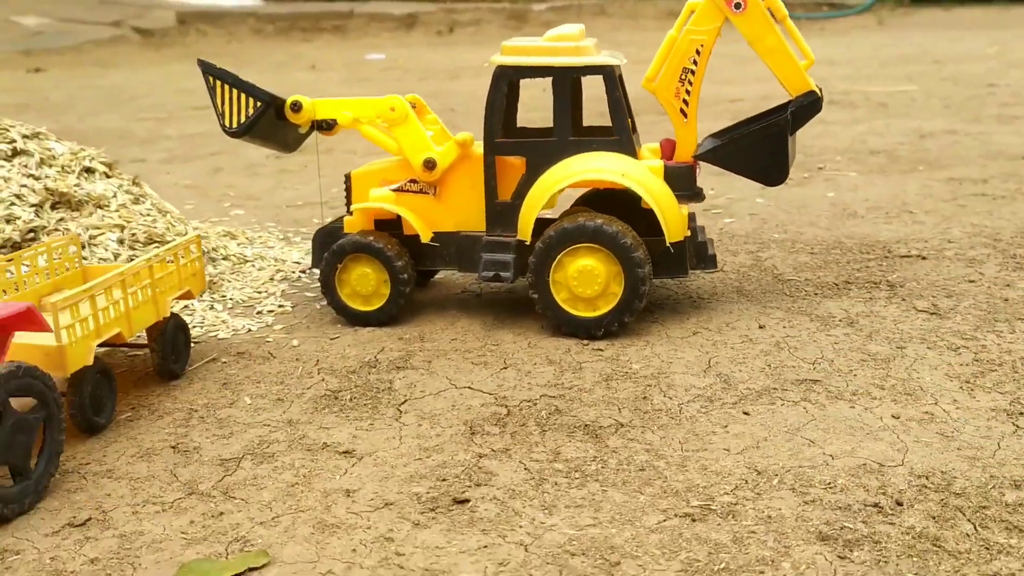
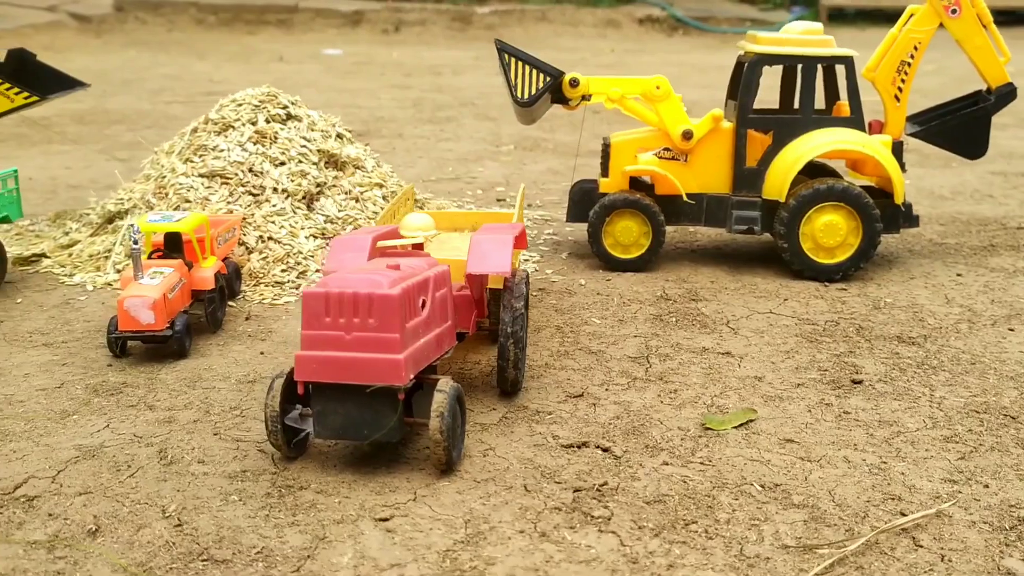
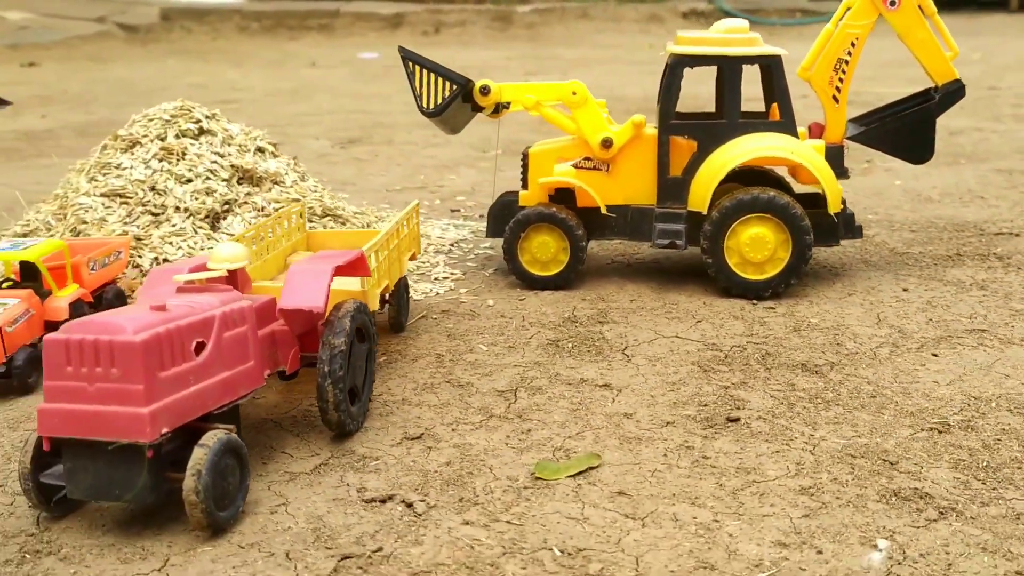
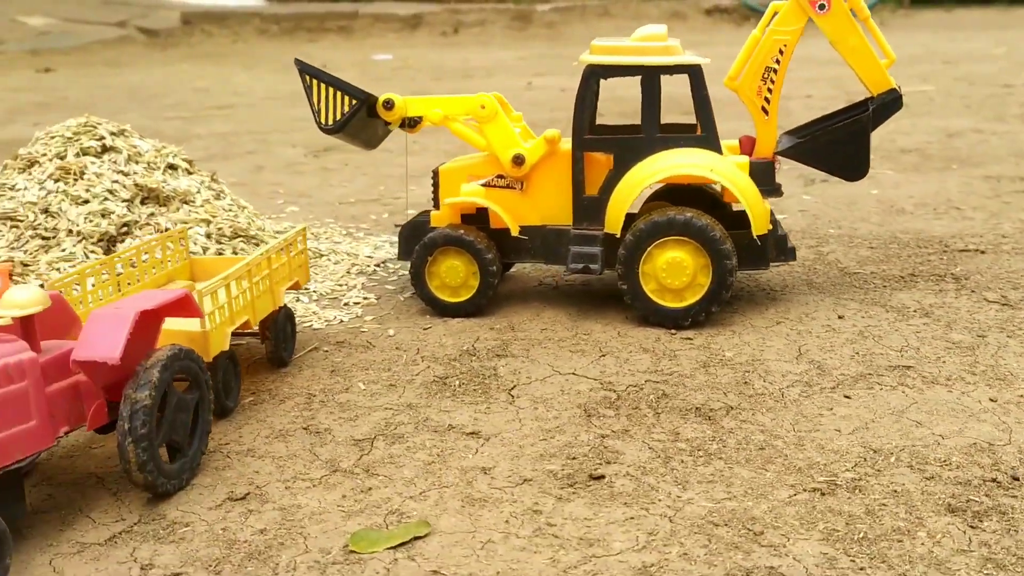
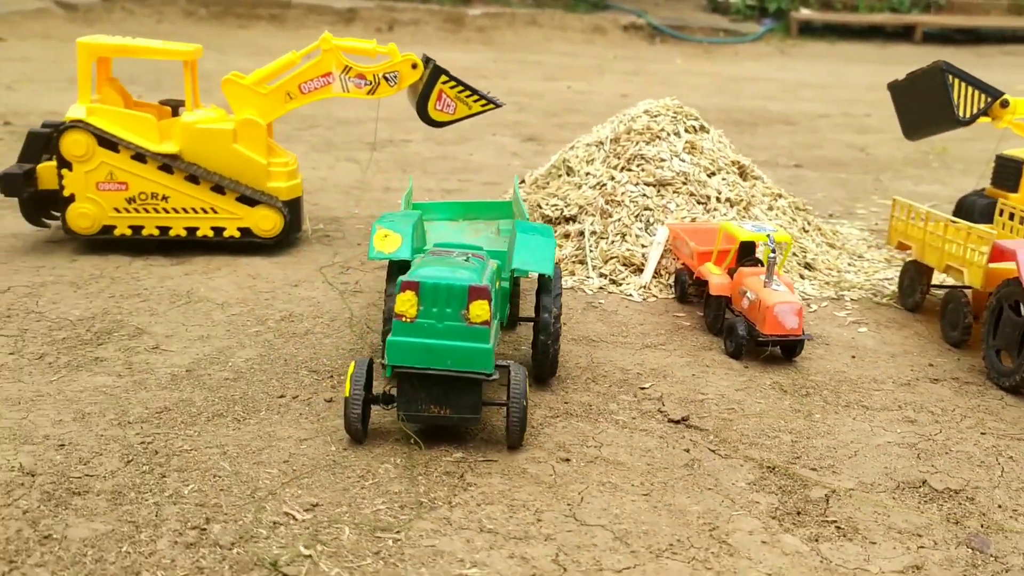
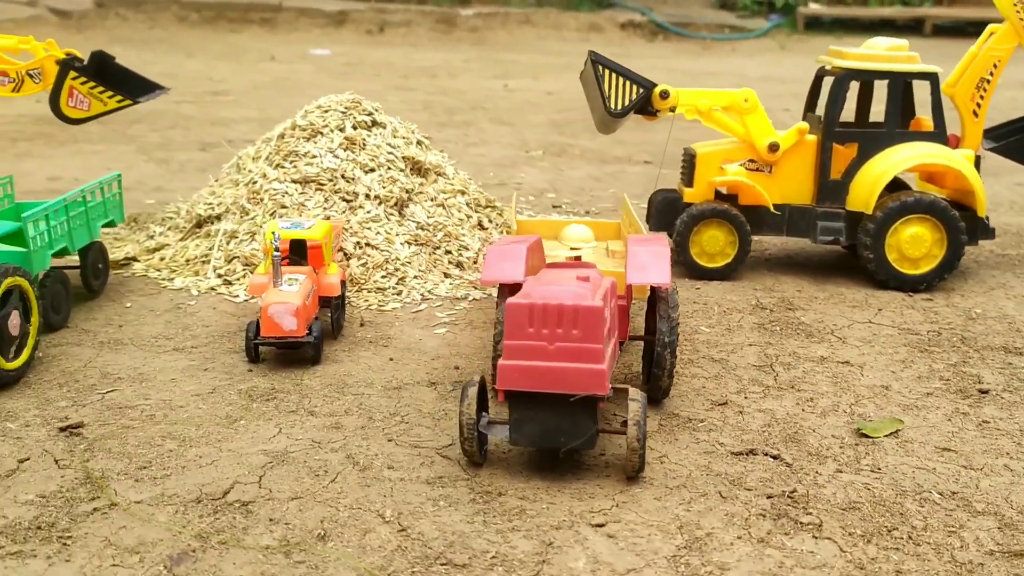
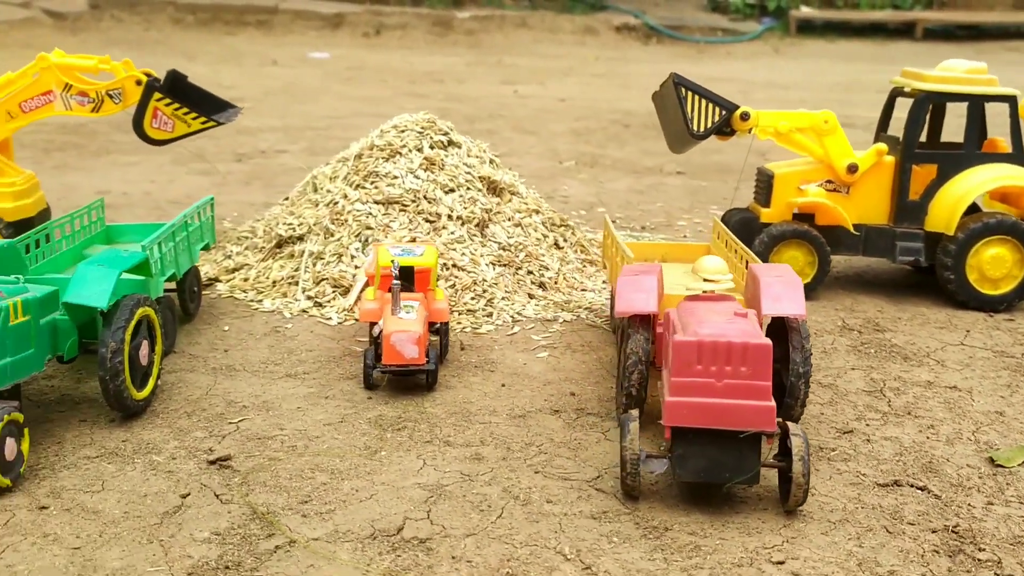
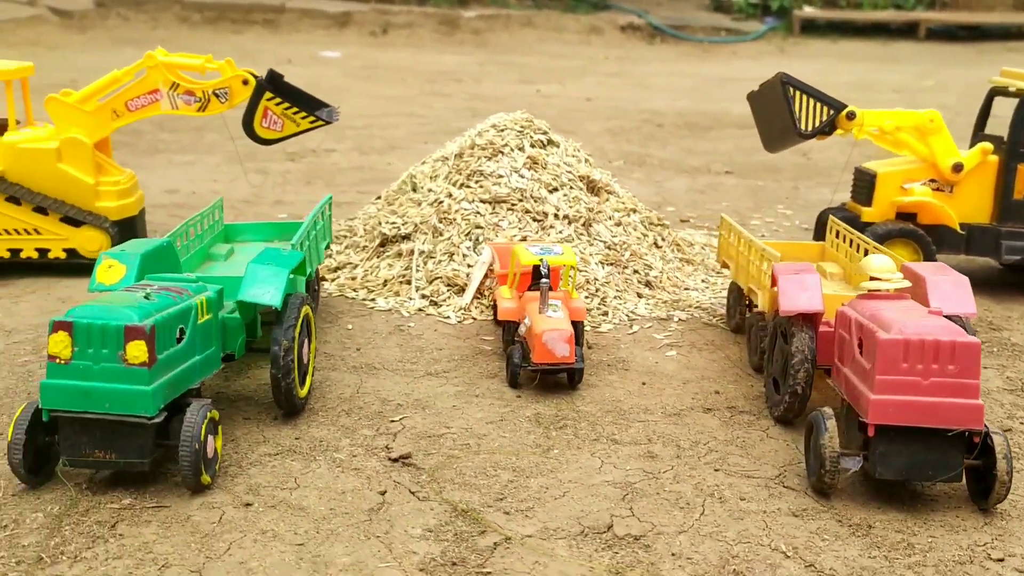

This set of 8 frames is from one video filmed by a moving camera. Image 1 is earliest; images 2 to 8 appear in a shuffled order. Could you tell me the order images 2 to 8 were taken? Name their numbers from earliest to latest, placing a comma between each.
4, 3, 2, 6, 7, 8, 5
